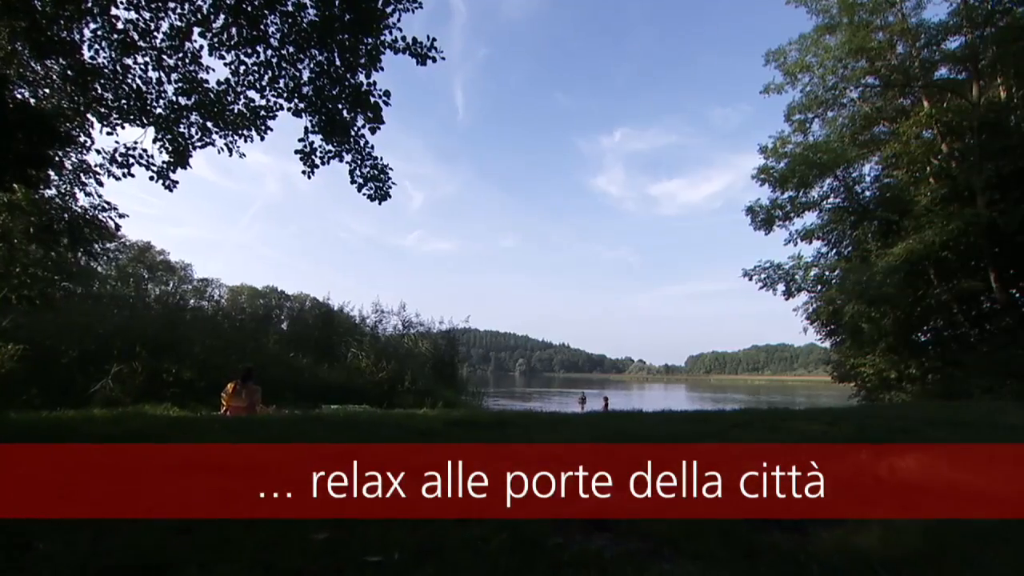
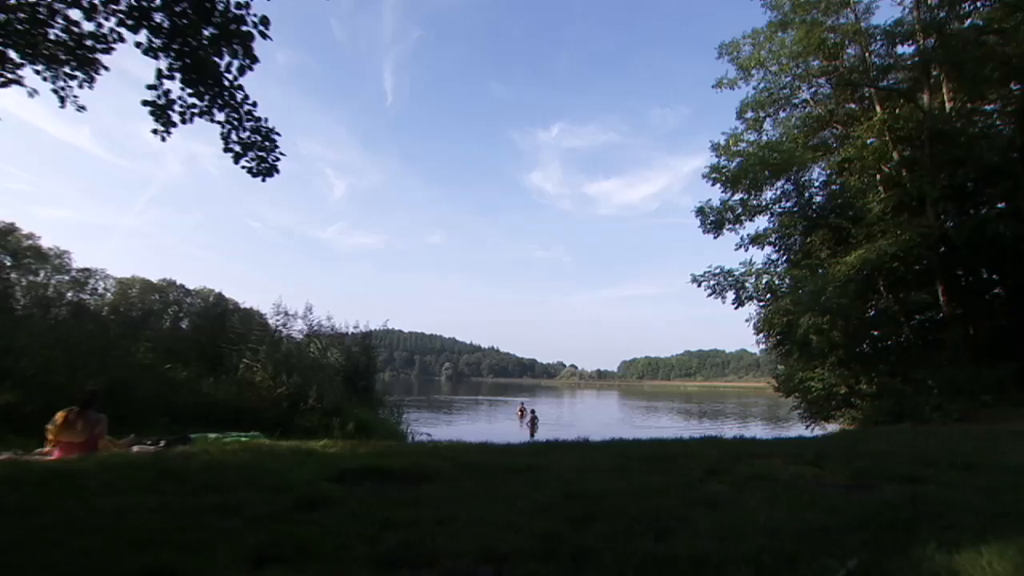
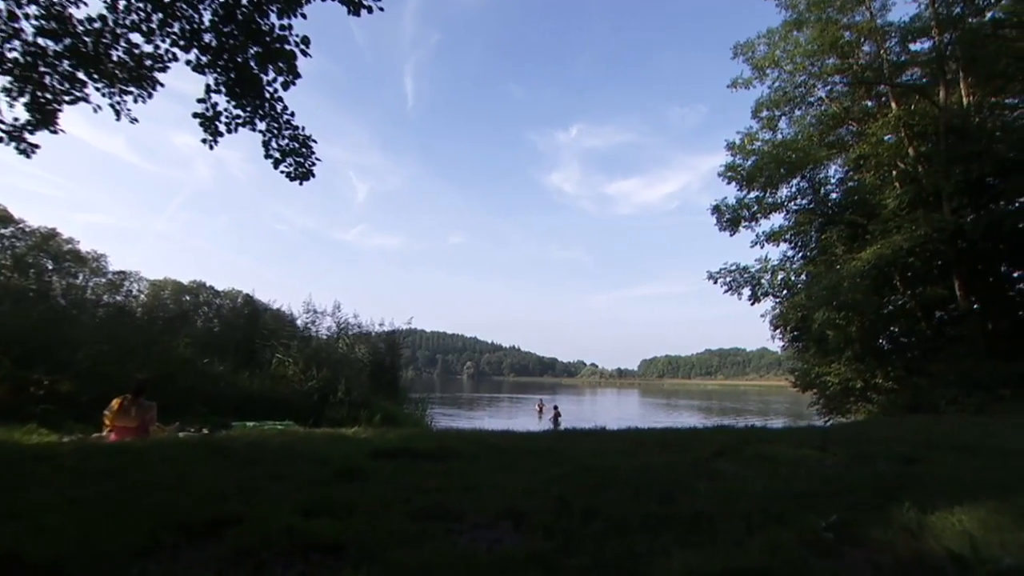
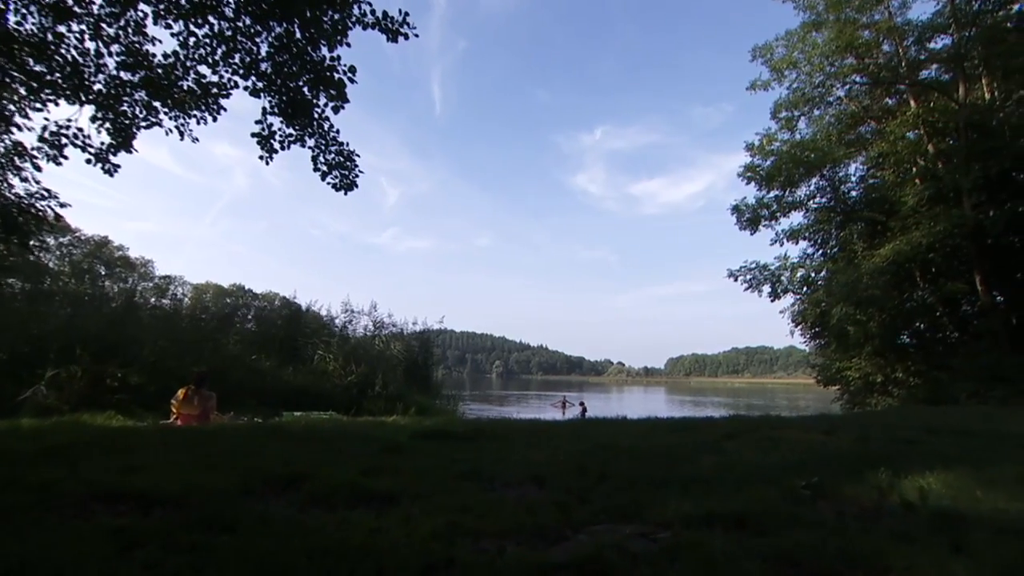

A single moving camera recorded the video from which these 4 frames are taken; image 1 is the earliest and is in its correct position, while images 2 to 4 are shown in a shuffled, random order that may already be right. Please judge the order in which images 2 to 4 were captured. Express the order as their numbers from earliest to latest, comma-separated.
4, 3, 2
